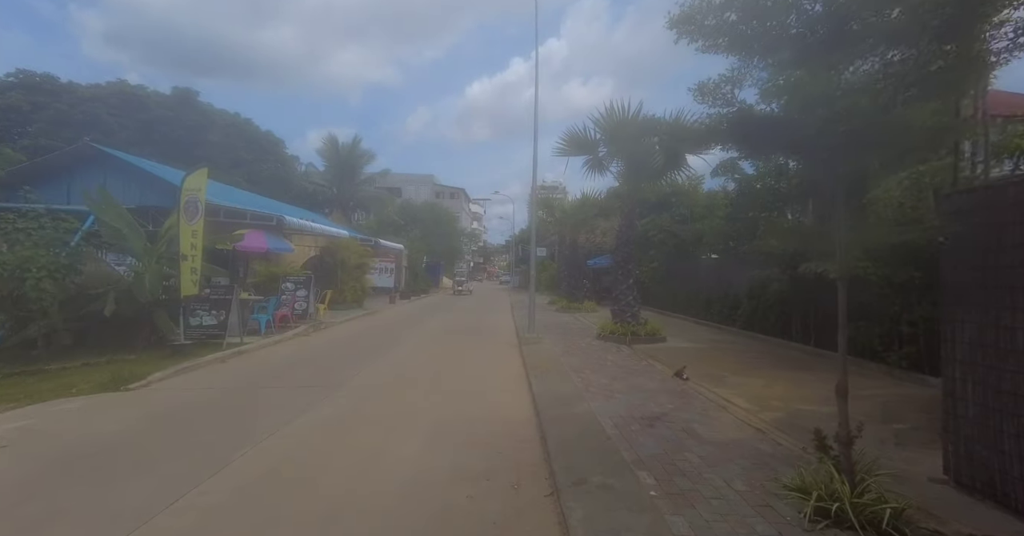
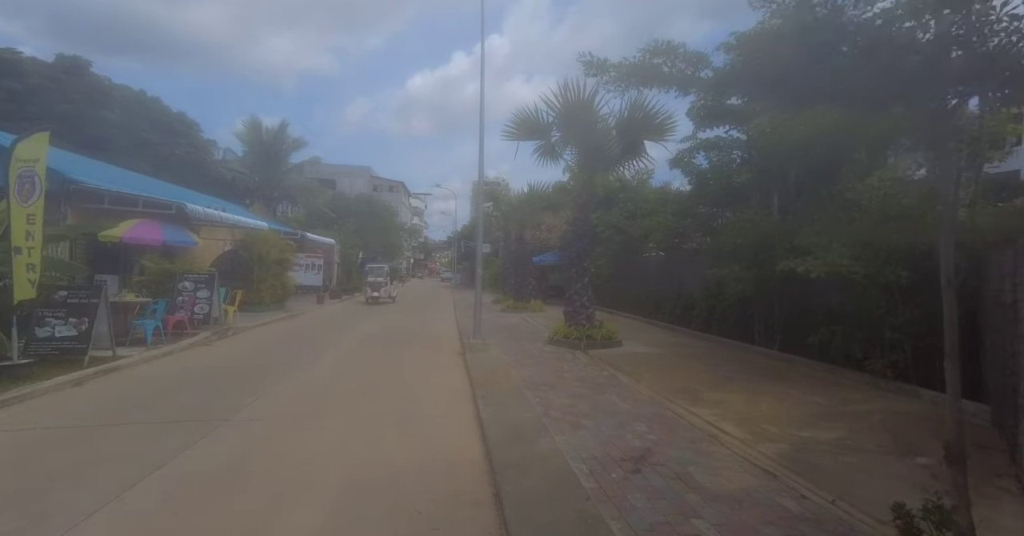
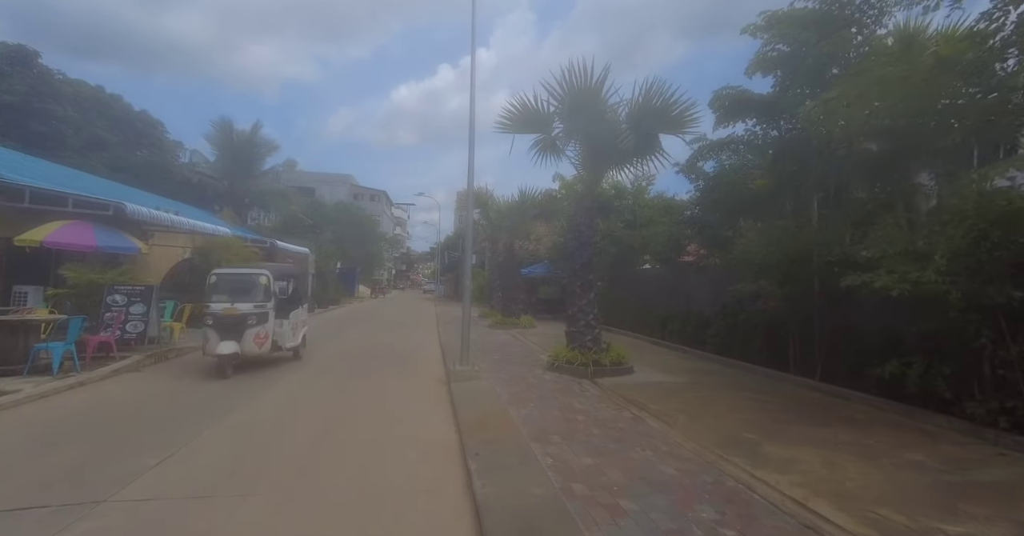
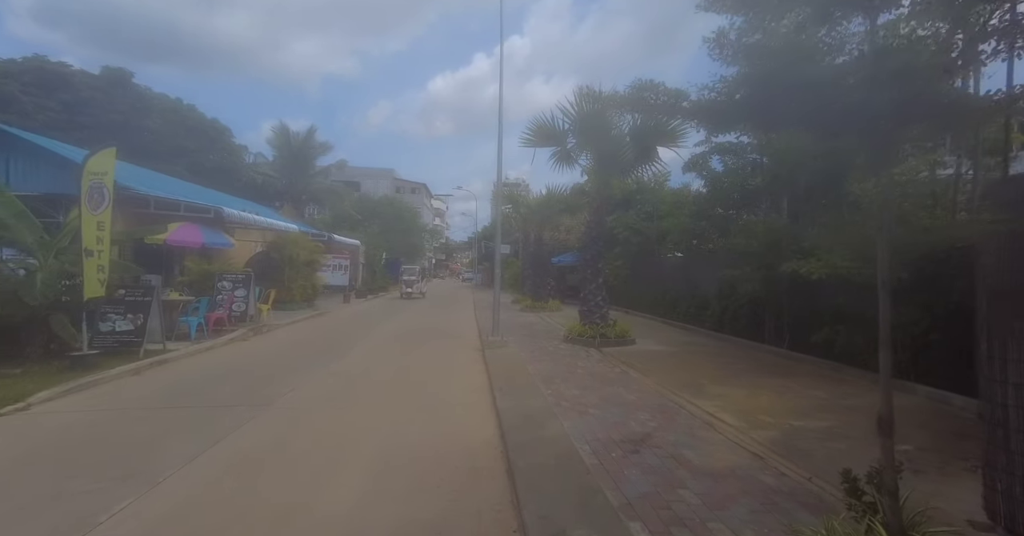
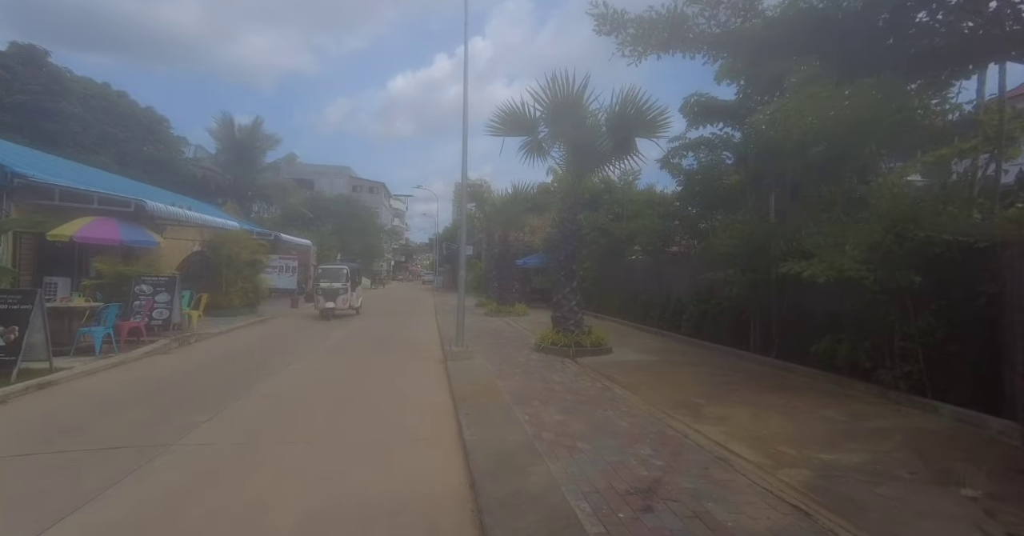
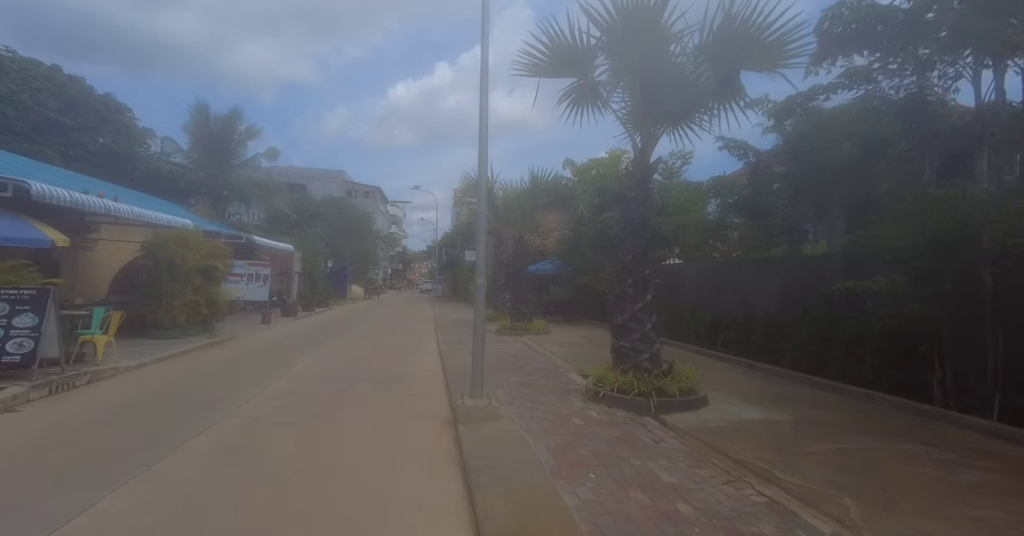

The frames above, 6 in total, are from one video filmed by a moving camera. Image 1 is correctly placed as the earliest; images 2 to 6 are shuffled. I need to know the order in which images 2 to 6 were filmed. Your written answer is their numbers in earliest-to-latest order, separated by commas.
4, 2, 5, 3, 6
